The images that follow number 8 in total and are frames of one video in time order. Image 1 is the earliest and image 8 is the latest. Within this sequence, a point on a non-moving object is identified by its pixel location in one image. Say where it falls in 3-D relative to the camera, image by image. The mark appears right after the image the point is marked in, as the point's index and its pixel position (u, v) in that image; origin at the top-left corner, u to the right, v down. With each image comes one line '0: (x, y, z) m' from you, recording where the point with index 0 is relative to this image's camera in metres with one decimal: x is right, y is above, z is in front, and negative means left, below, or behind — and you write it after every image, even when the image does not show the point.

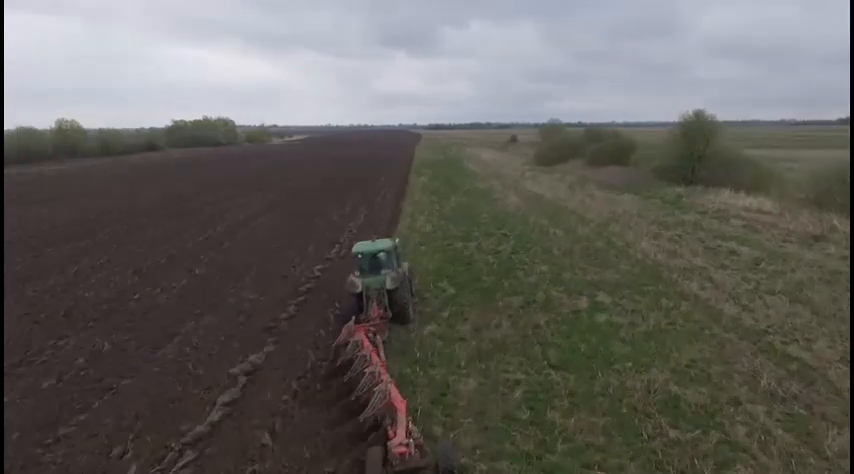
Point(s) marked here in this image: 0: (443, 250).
0: (+0.6, -0.5, +19.8) m
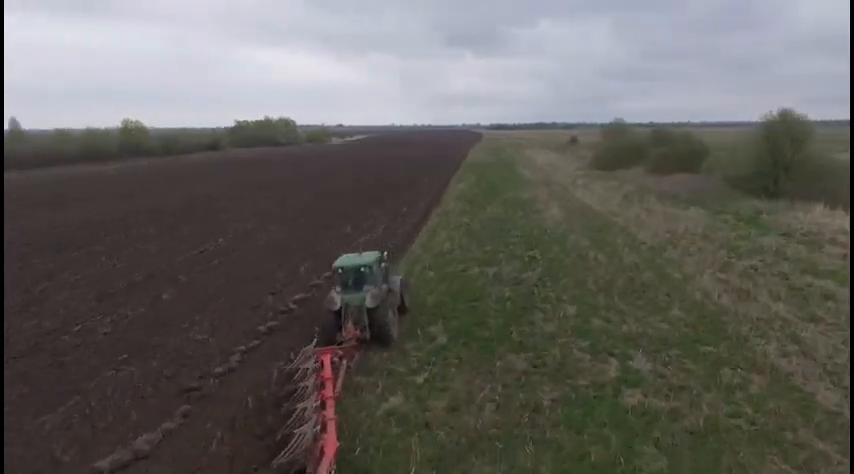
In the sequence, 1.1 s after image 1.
0: (+0.9, -1.3, +16.6) m
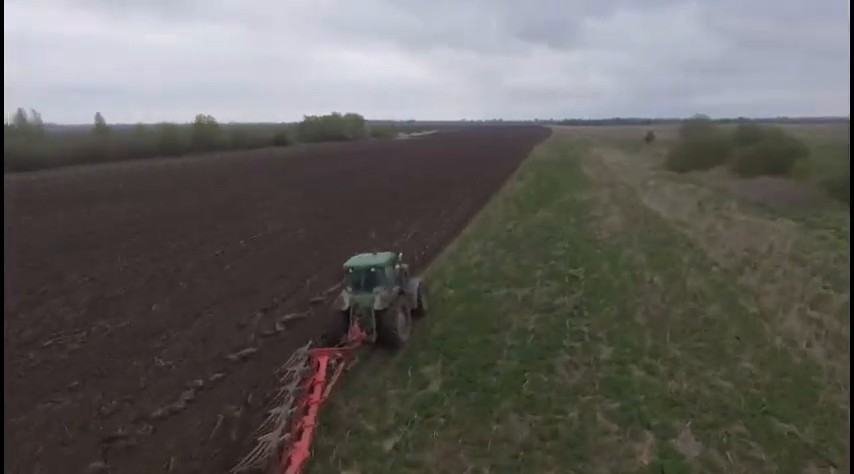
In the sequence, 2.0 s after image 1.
0: (+1.4, -1.7, +14.4) m
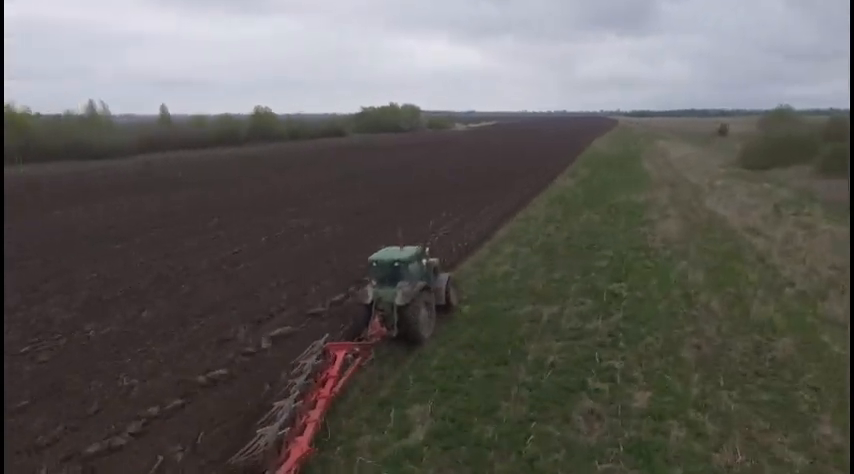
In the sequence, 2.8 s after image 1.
0: (+1.6, -2.0, +12.5) m
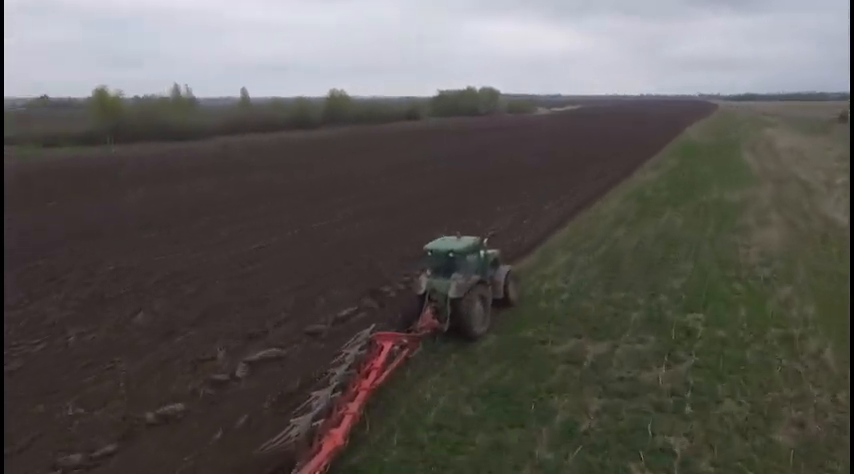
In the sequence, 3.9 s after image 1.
0: (+1.9, -2.3, +10.1) m
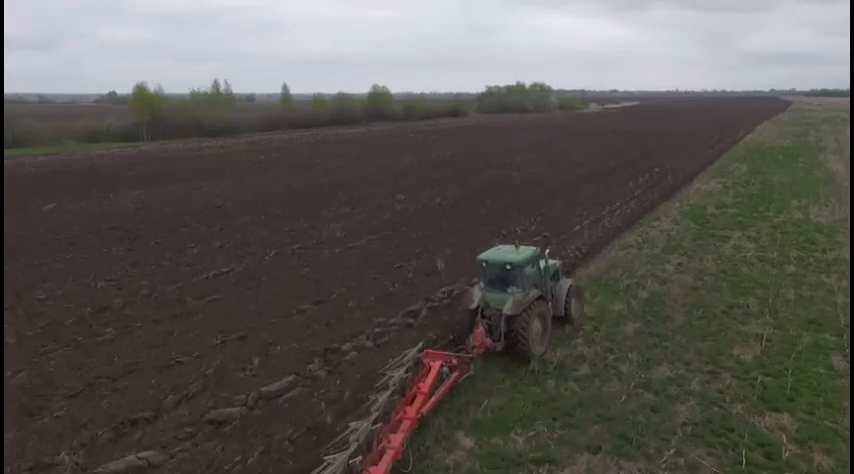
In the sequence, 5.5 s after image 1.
0: (+1.0, -3.2, +6.7) m
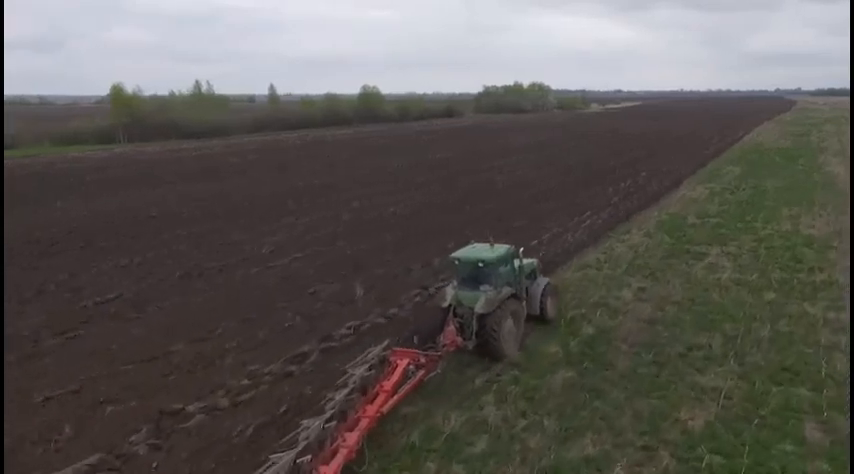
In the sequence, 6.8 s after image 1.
0: (-1.1, -3.7, +4.6) m
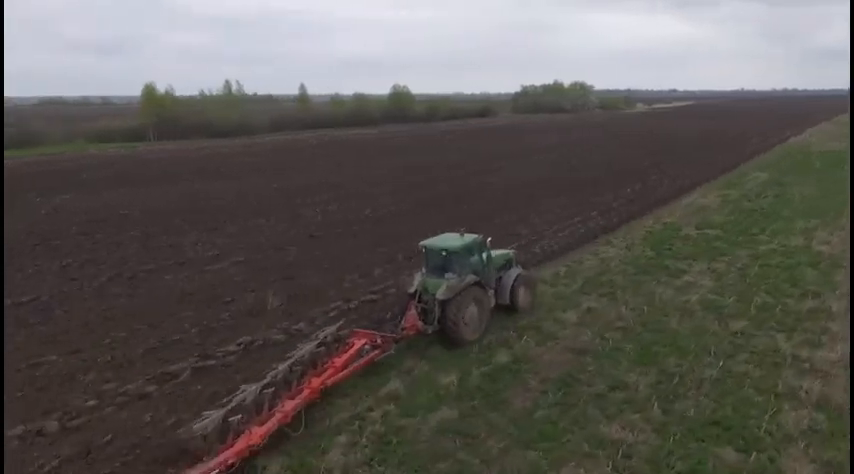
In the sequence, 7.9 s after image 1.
0: (-3.7, -3.9, +3.7) m
